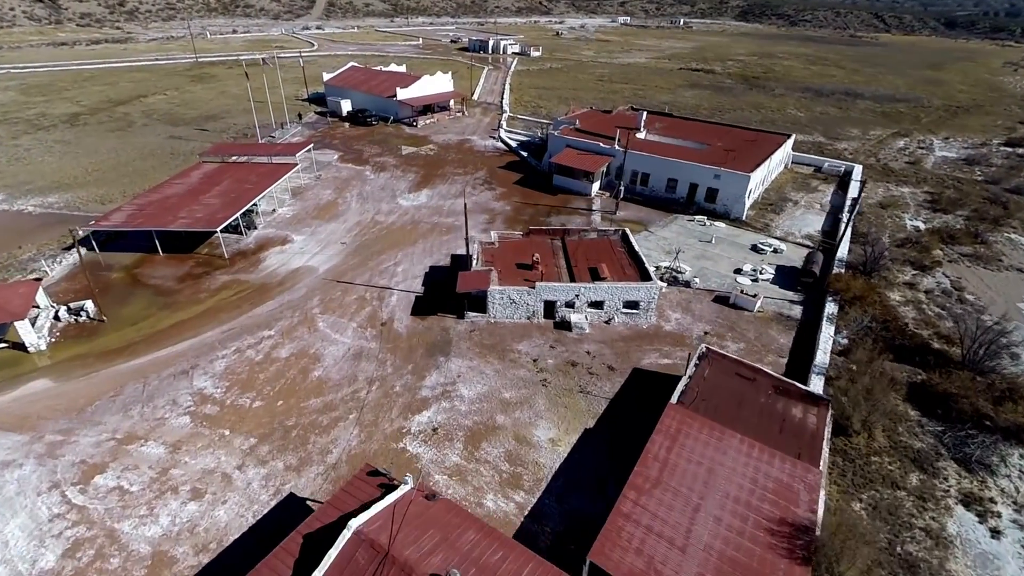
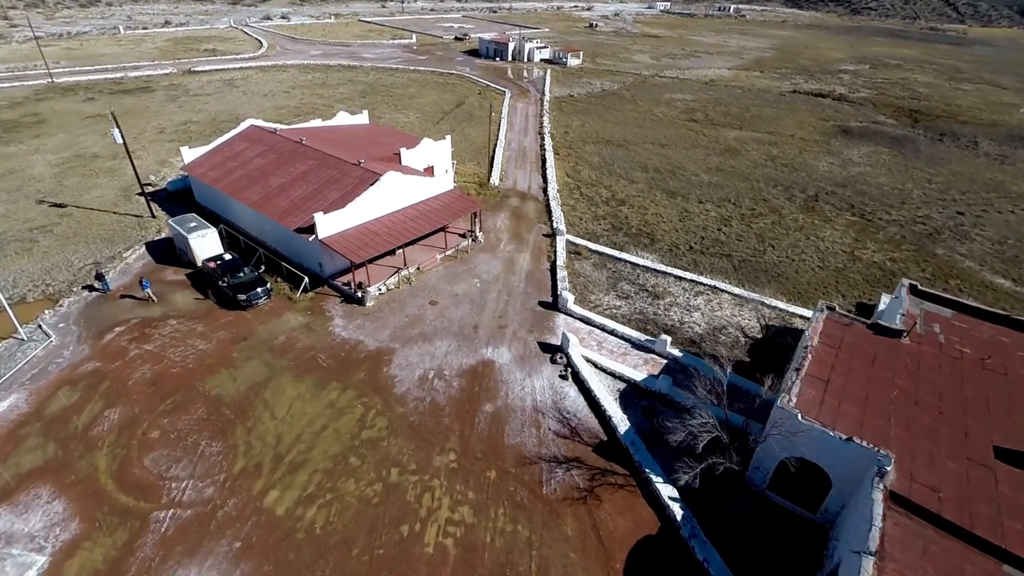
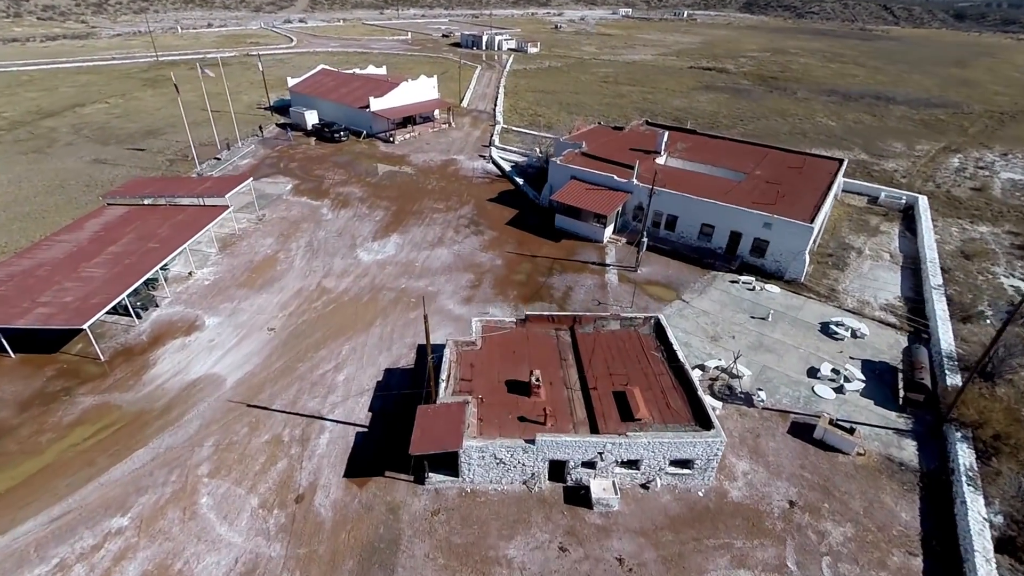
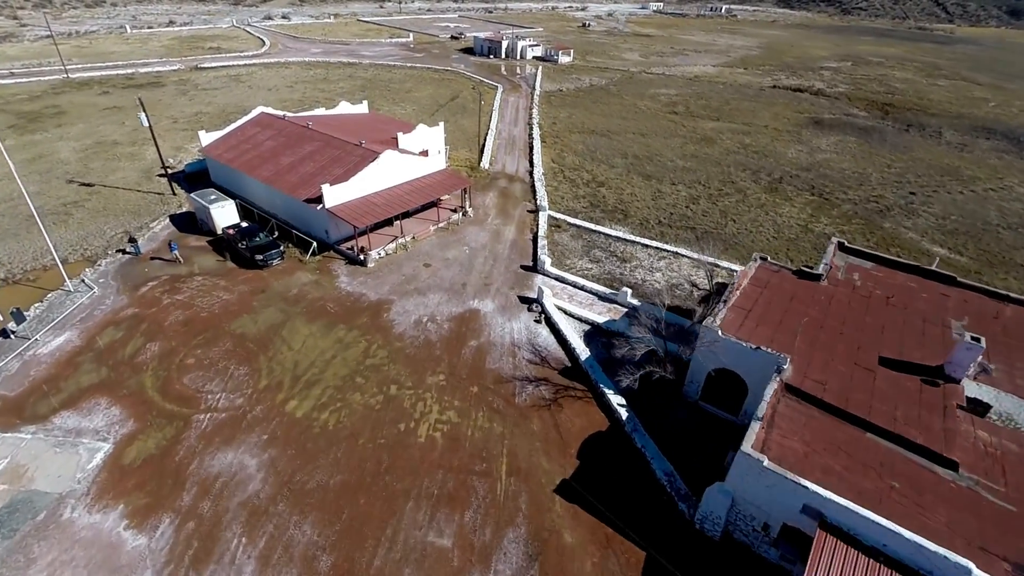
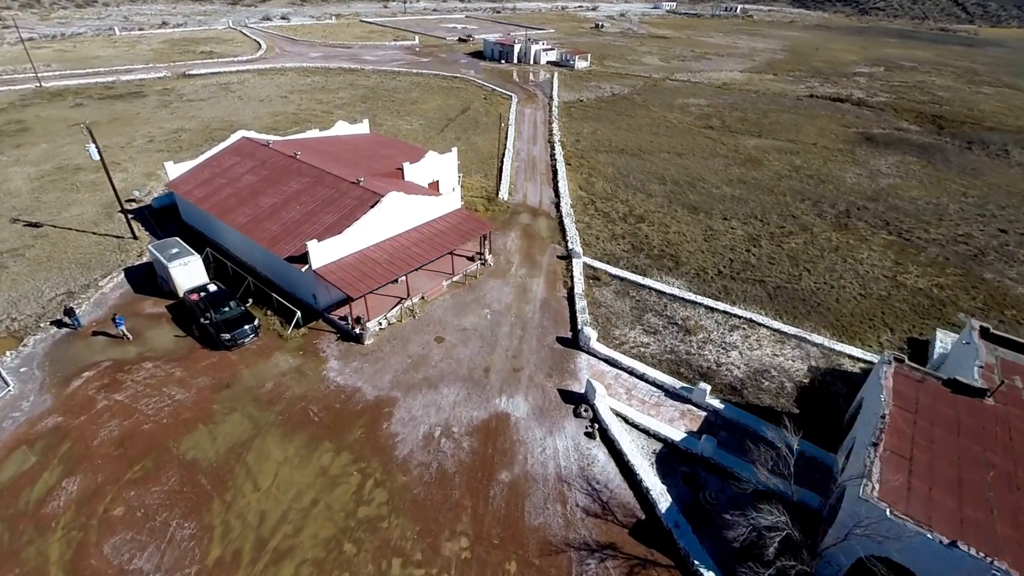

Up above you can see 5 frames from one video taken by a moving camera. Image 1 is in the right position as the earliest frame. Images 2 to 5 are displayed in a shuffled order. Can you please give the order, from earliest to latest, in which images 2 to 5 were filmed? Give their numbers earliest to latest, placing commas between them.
3, 4, 2, 5
